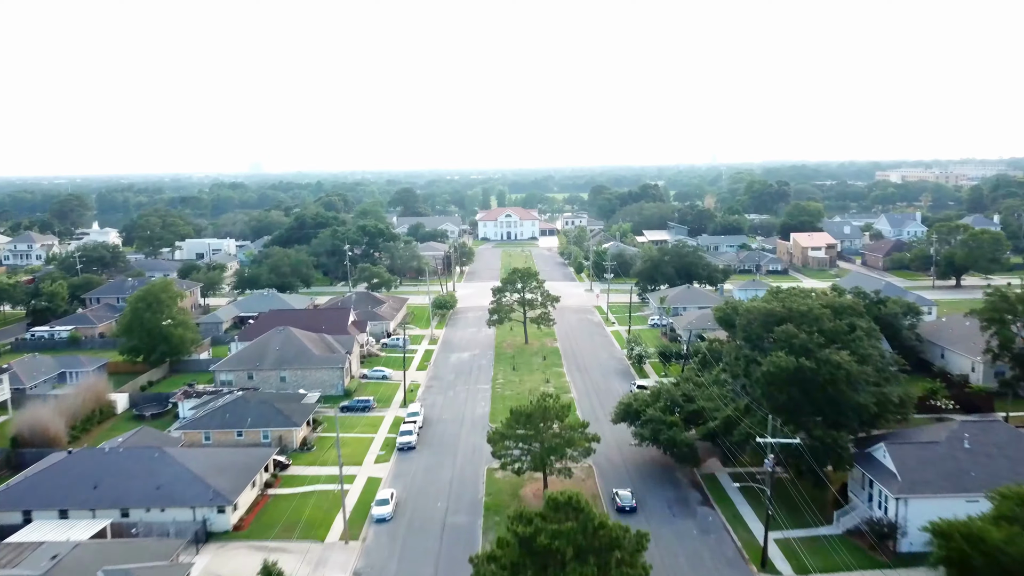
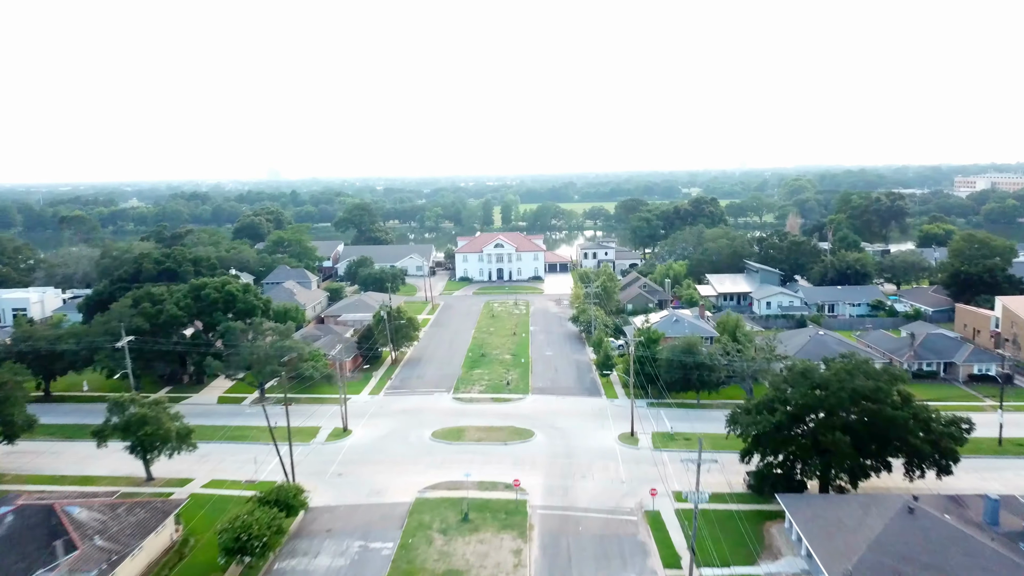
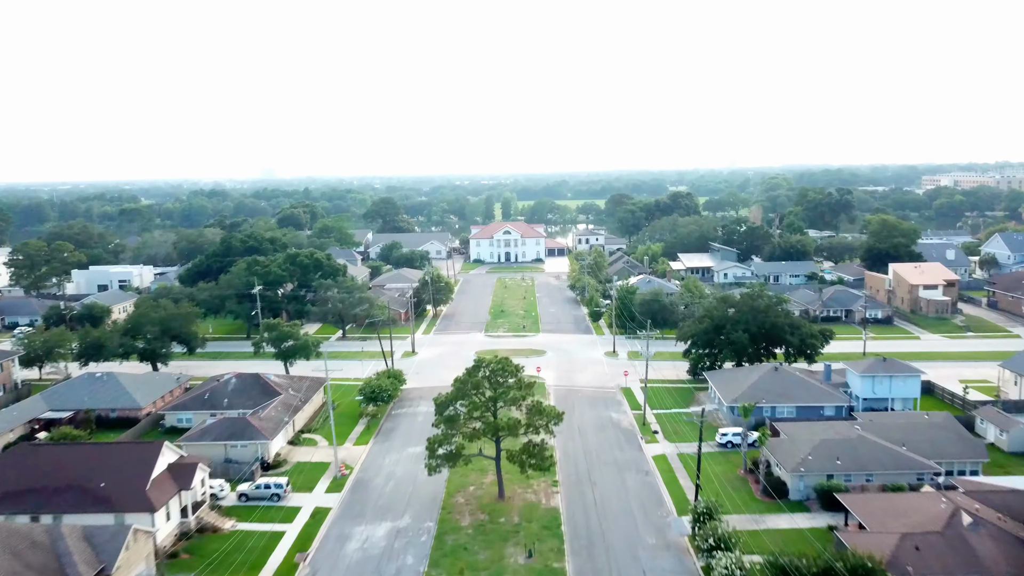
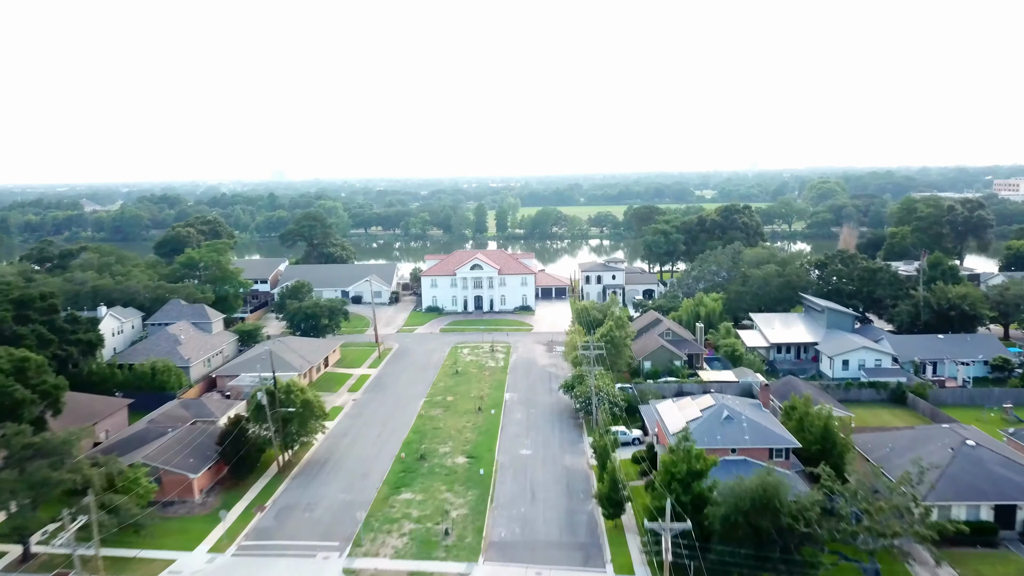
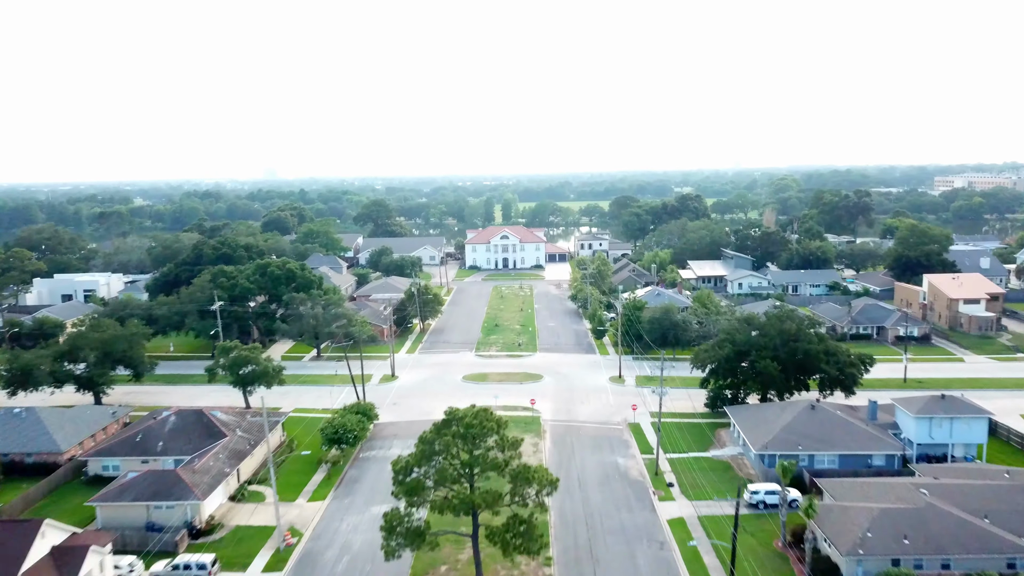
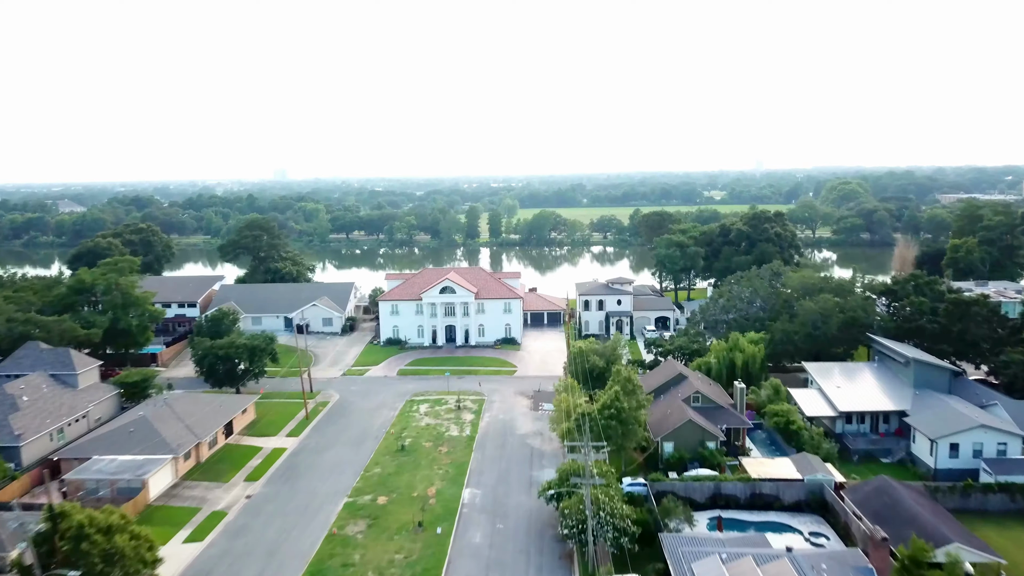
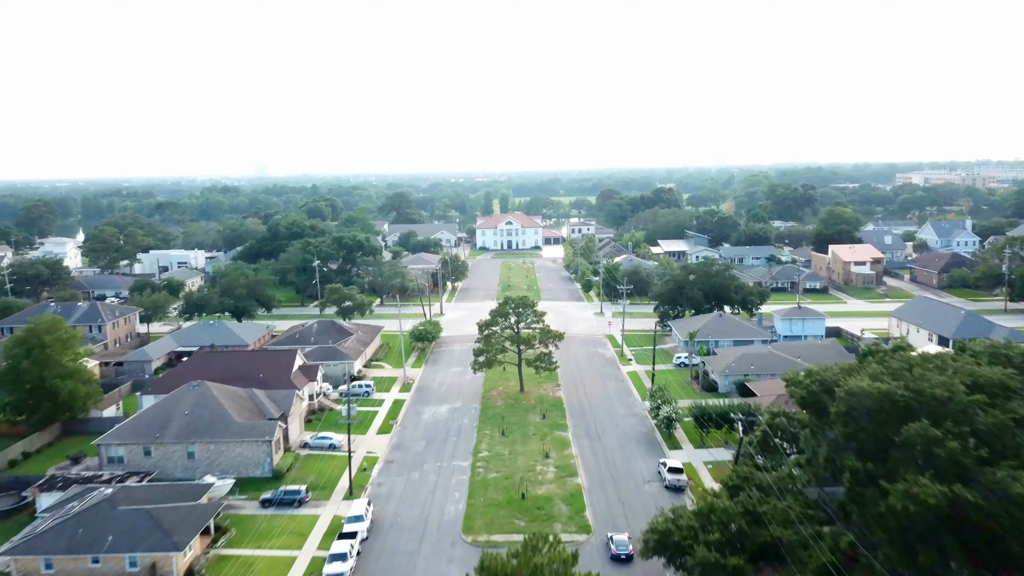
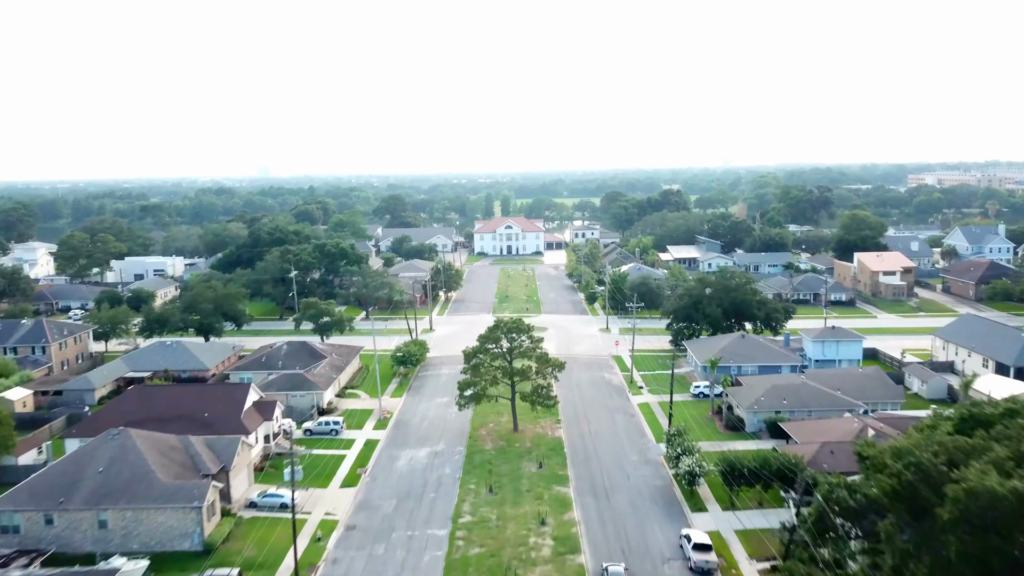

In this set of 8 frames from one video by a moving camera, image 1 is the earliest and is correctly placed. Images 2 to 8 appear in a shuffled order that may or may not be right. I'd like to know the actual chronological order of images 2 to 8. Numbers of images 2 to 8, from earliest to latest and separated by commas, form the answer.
7, 8, 3, 5, 2, 4, 6
